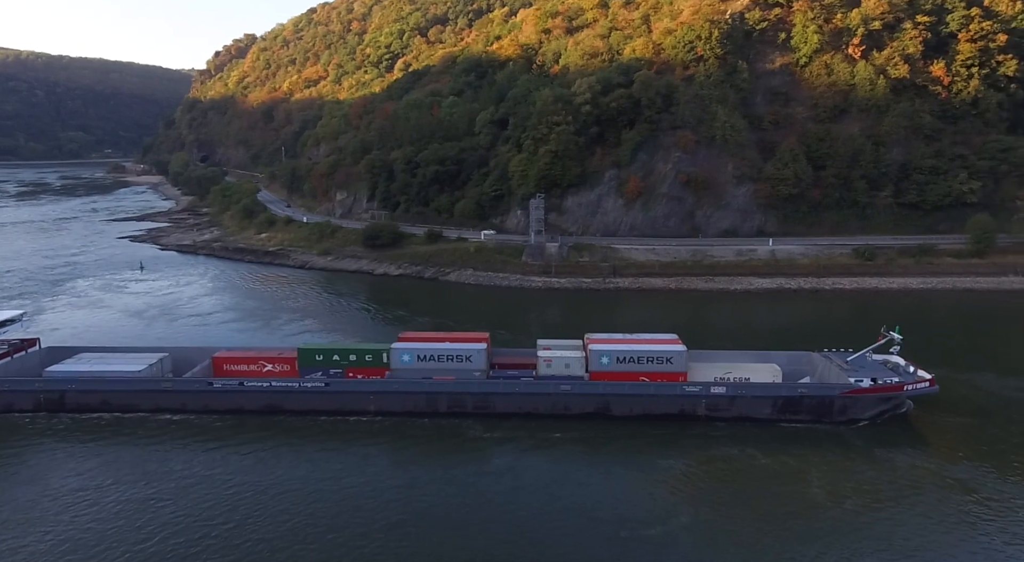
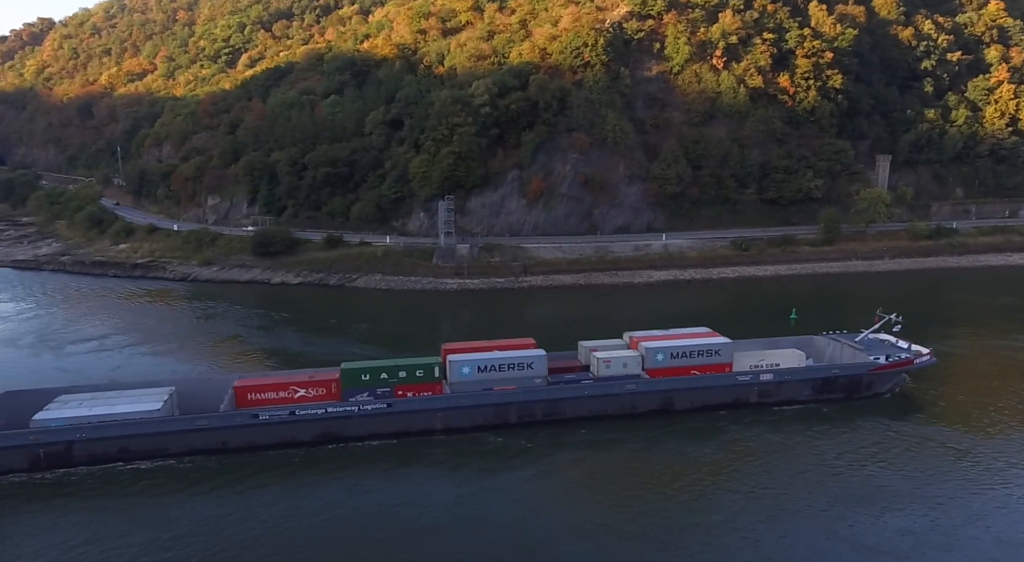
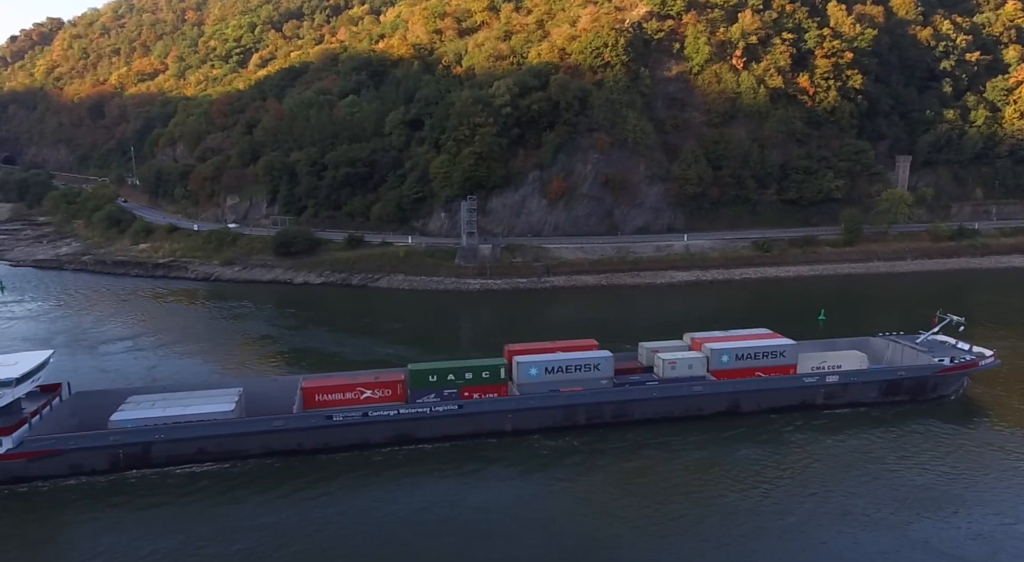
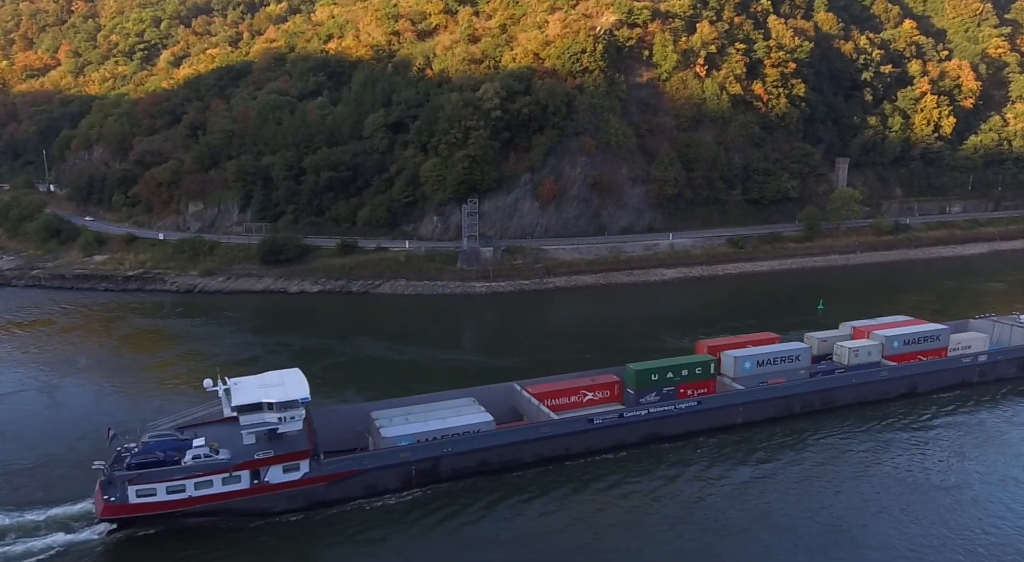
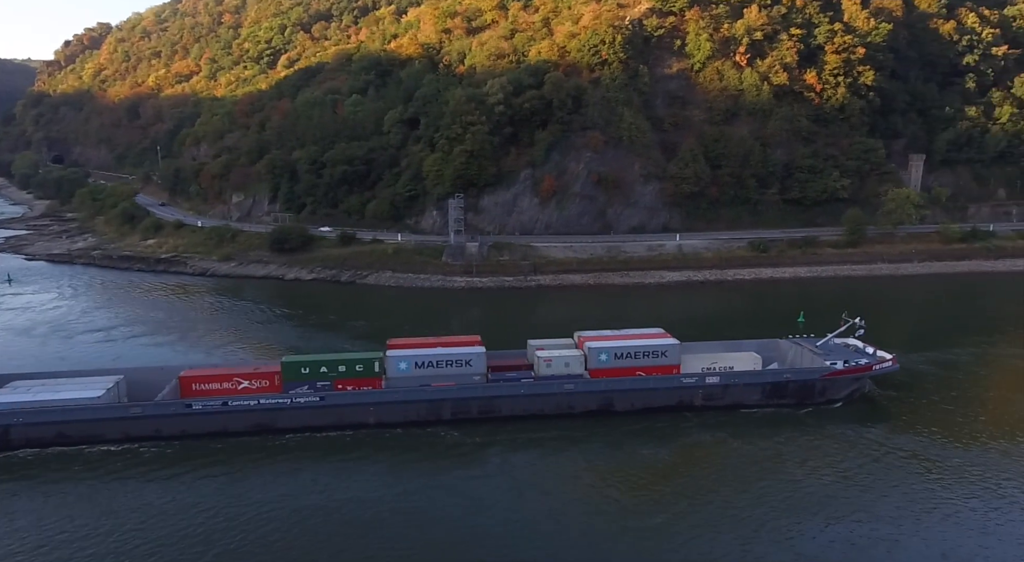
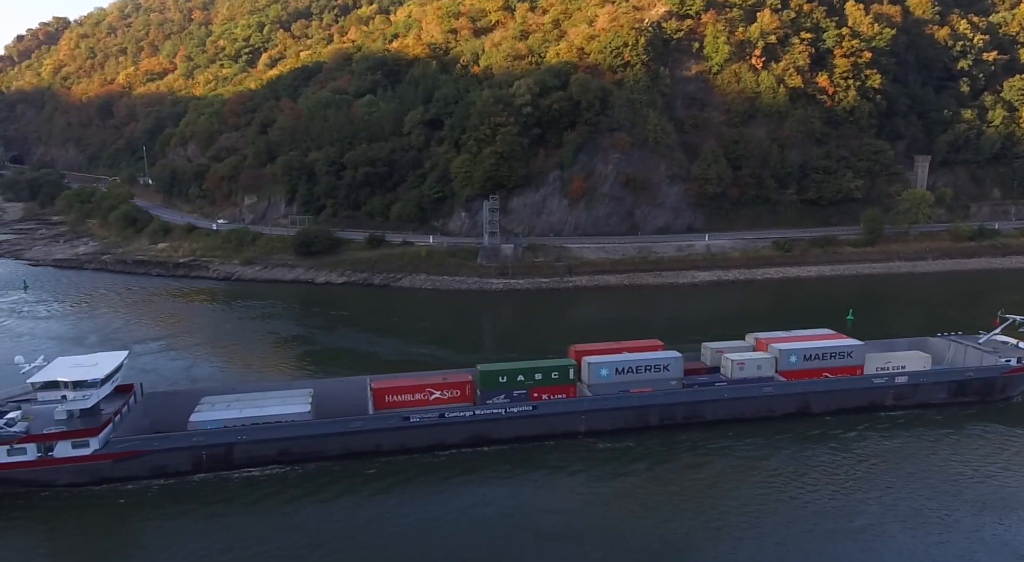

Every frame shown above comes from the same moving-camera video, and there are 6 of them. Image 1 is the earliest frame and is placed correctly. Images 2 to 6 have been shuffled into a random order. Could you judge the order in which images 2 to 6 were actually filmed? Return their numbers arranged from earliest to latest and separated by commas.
5, 2, 3, 6, 4
